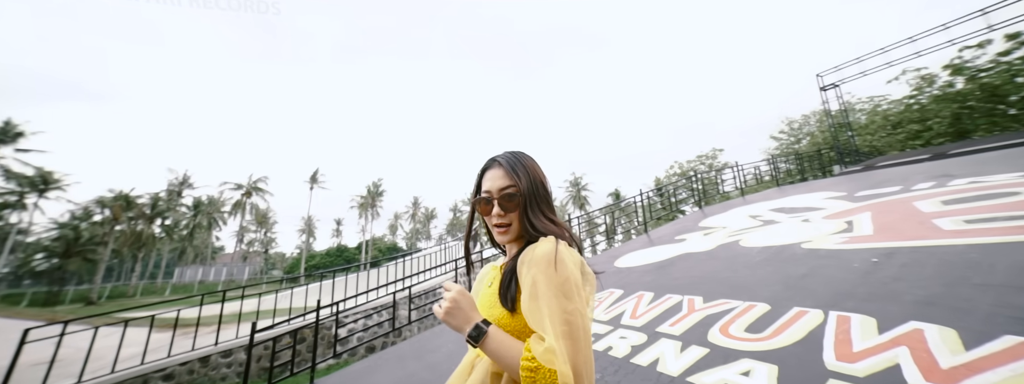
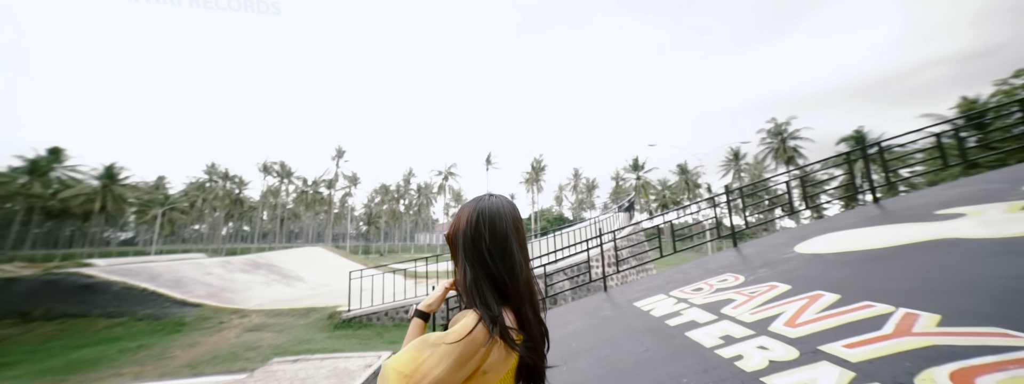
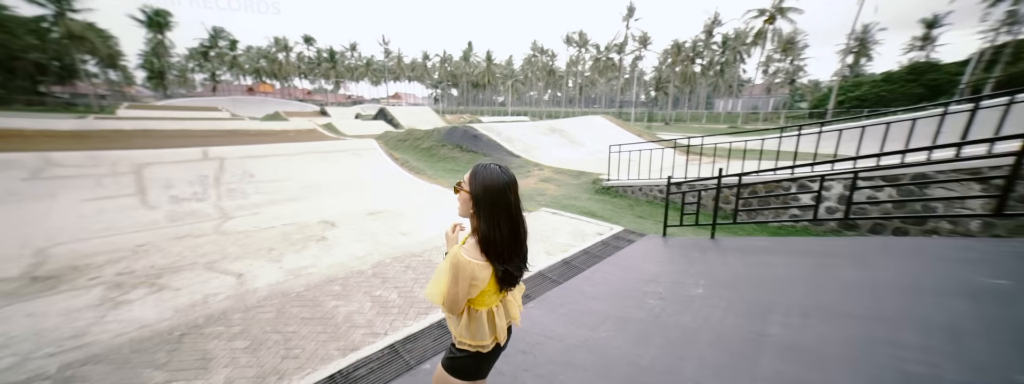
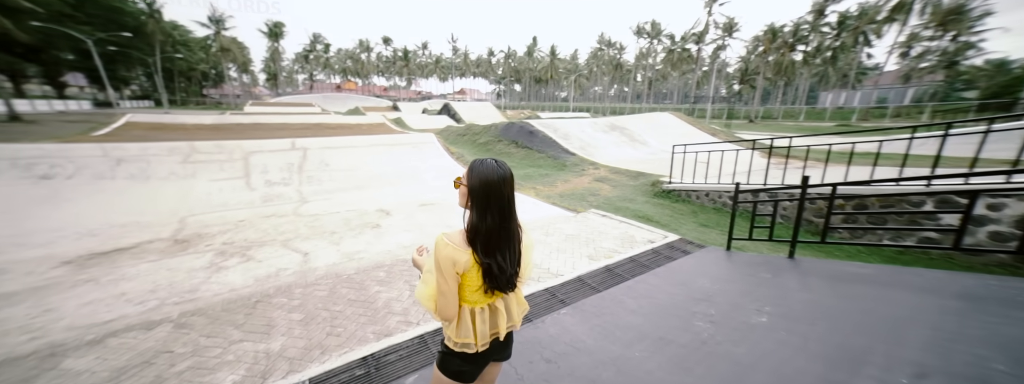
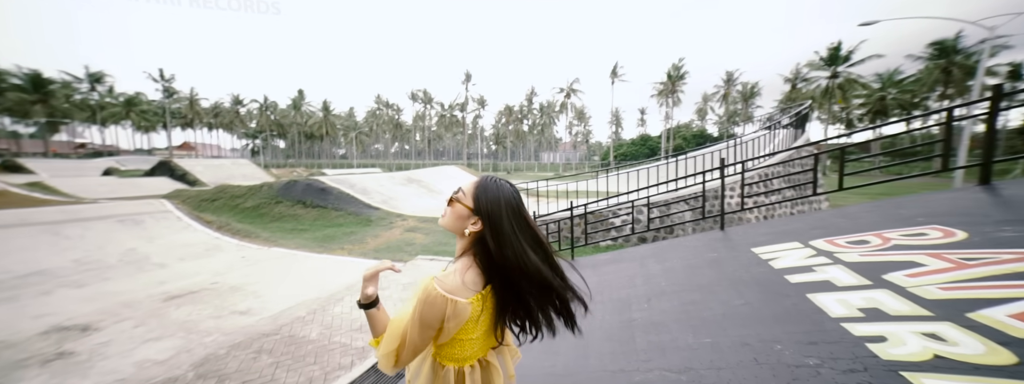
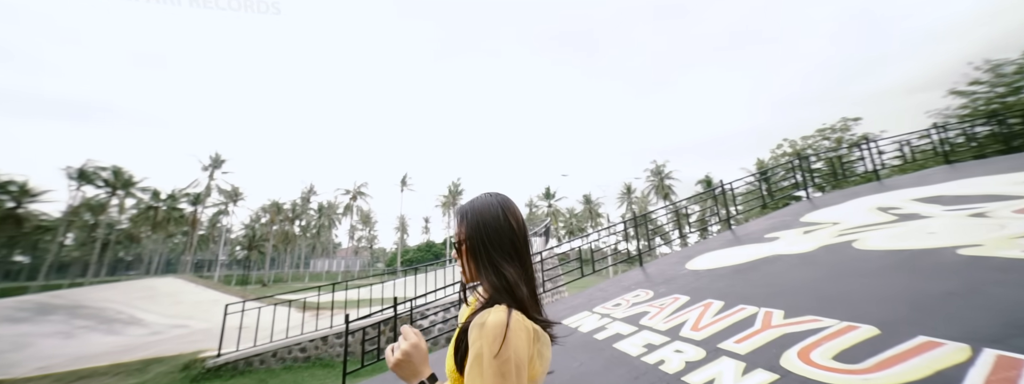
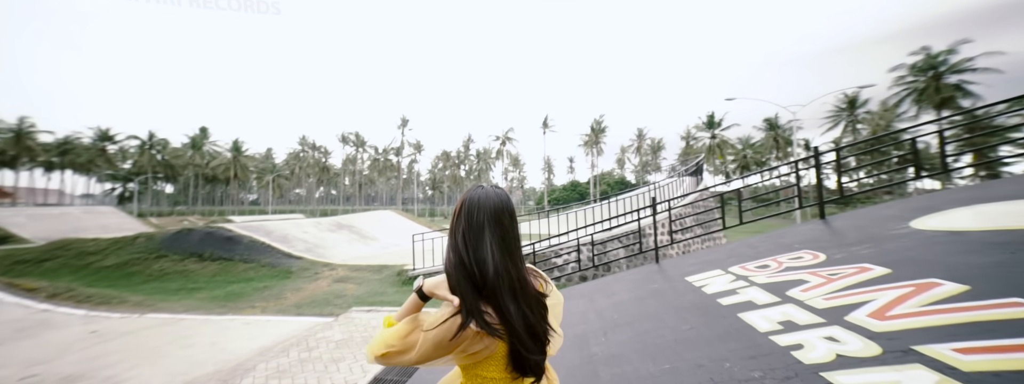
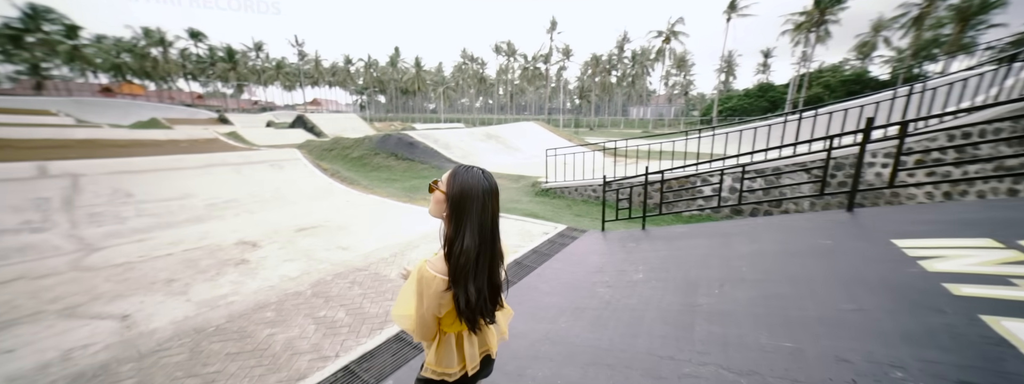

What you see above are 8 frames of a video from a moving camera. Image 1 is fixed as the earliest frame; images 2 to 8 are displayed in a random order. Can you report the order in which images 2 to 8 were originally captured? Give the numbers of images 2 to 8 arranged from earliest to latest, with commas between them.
6, 2, 7, 5, 8, 3, 4
